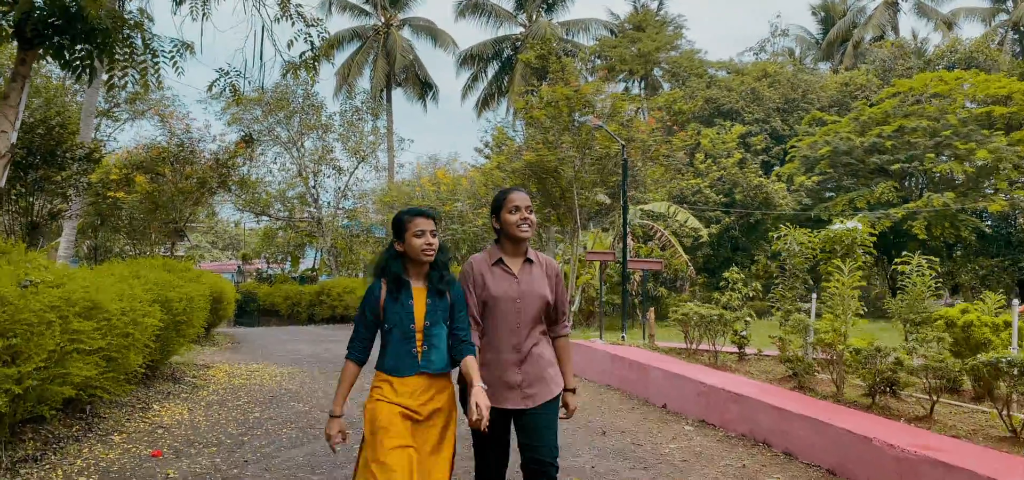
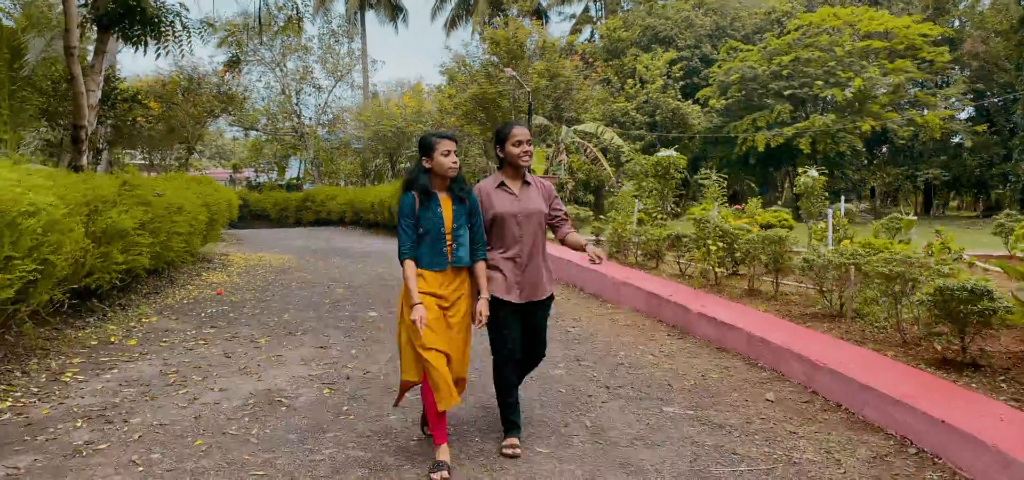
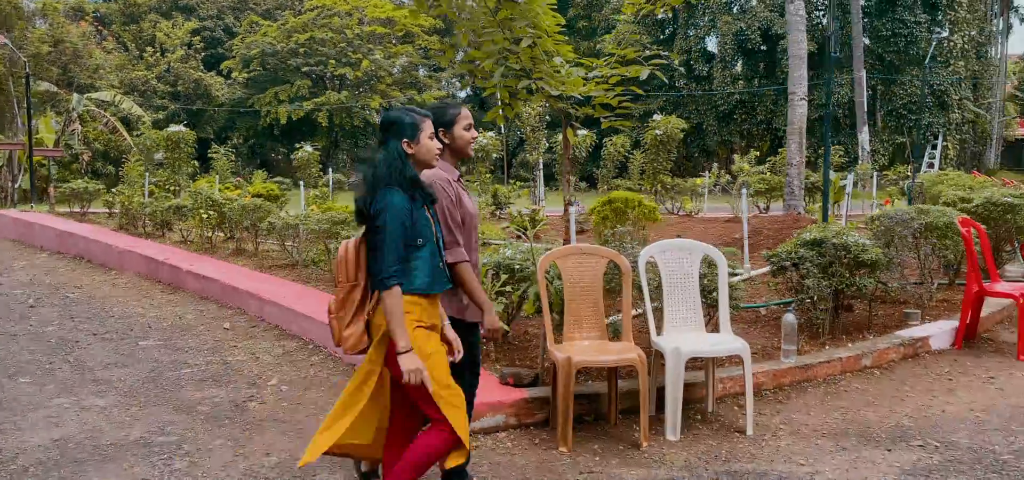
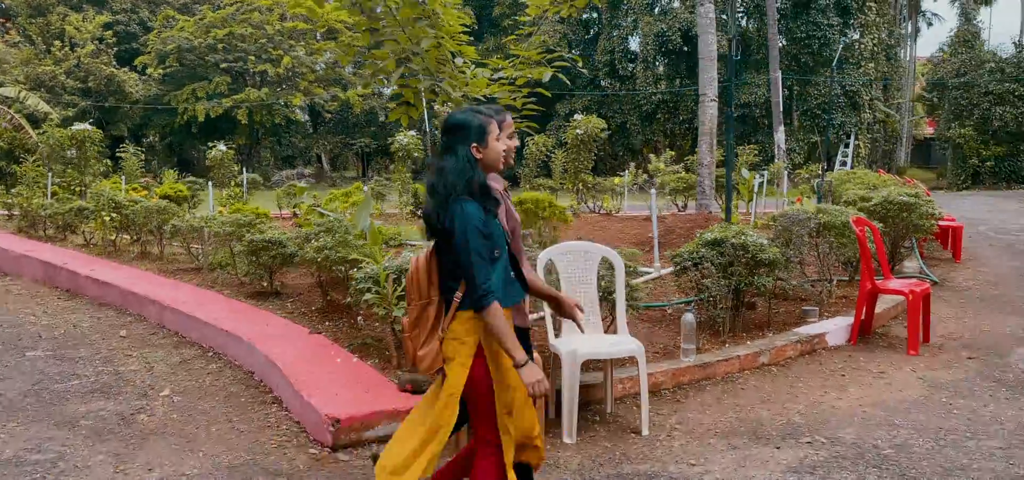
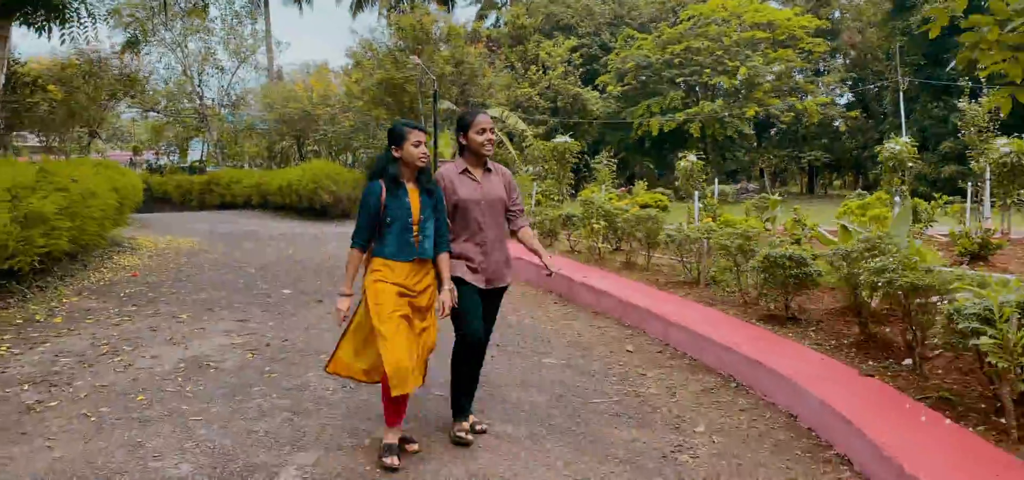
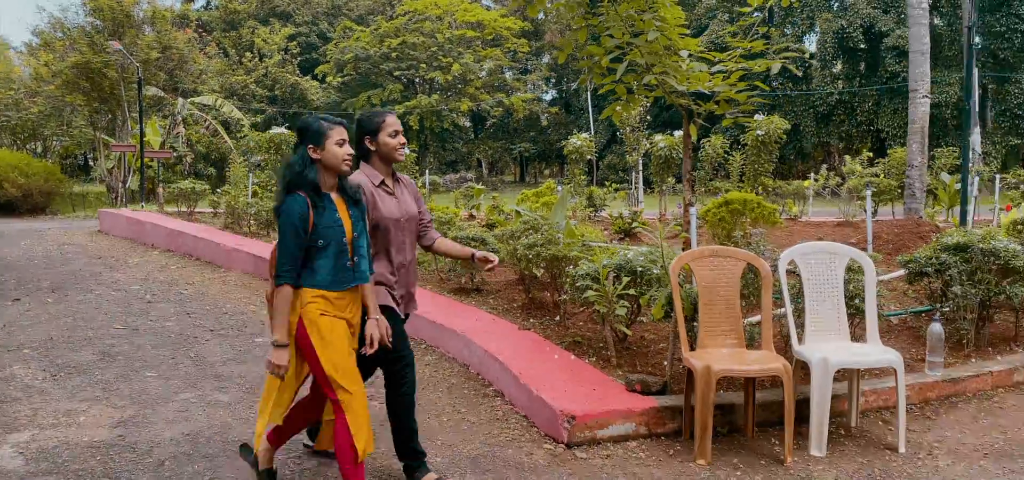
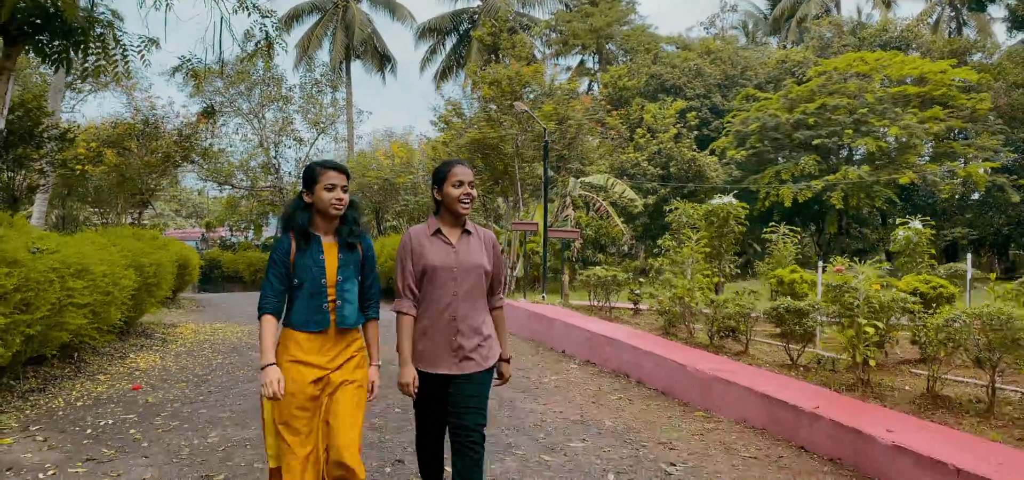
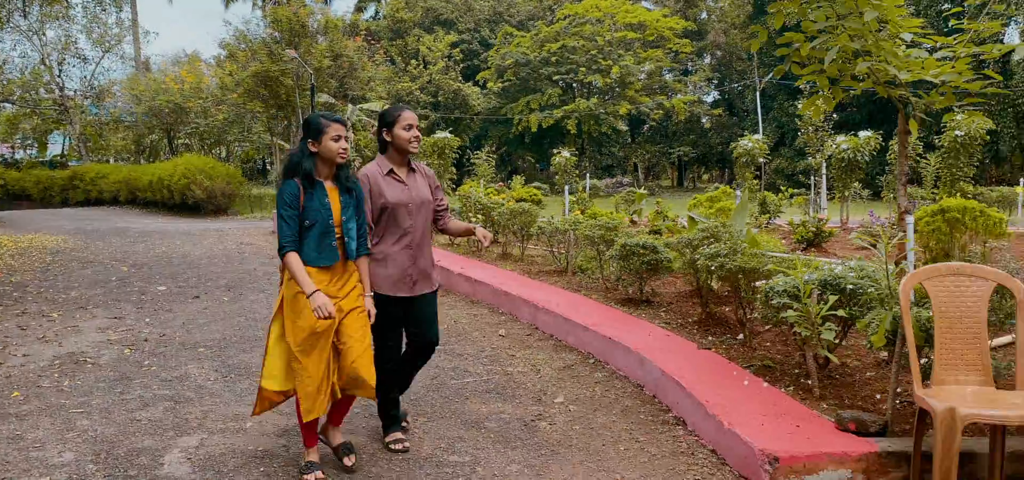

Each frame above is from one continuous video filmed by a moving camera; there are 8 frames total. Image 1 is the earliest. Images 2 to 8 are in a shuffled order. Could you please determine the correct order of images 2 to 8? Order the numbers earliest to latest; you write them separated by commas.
7, 2, 5, 8, 6, 3, 4
